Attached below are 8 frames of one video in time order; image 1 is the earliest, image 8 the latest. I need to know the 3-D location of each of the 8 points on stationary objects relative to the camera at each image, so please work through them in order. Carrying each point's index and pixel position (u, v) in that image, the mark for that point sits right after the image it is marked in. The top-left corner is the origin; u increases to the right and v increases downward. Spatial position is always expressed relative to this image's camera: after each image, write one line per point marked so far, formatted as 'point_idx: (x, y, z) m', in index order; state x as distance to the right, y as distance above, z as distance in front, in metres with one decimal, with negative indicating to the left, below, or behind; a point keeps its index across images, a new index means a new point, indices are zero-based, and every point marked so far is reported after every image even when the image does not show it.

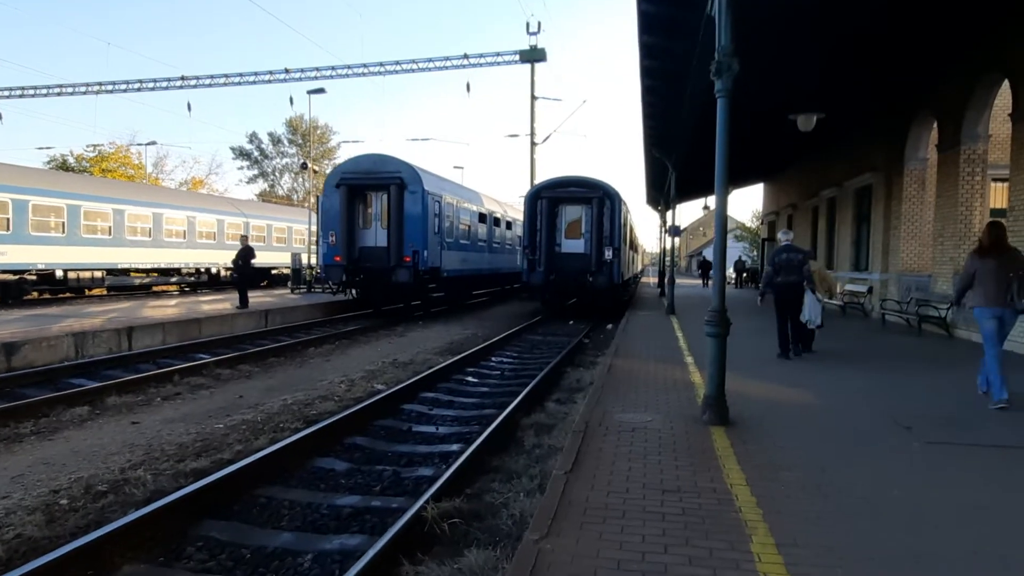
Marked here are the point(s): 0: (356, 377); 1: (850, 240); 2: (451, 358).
0: (-2.0, -1.1, +9.7) m
1: (+7.7, +1.1, +17.4) m
2: (-0.9, -1.1, +11.5) m
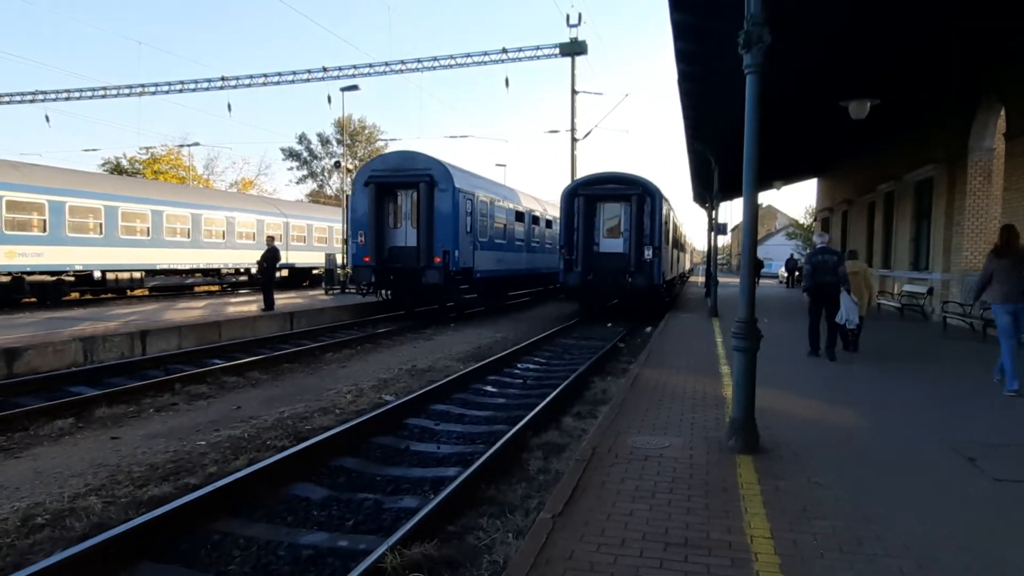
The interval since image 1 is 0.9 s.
0: (-1.8, -1.2, +9.1) m
1: (+8.4, +1.1, +16.1) m
2: (-0.5, -1.1, +10.8) m
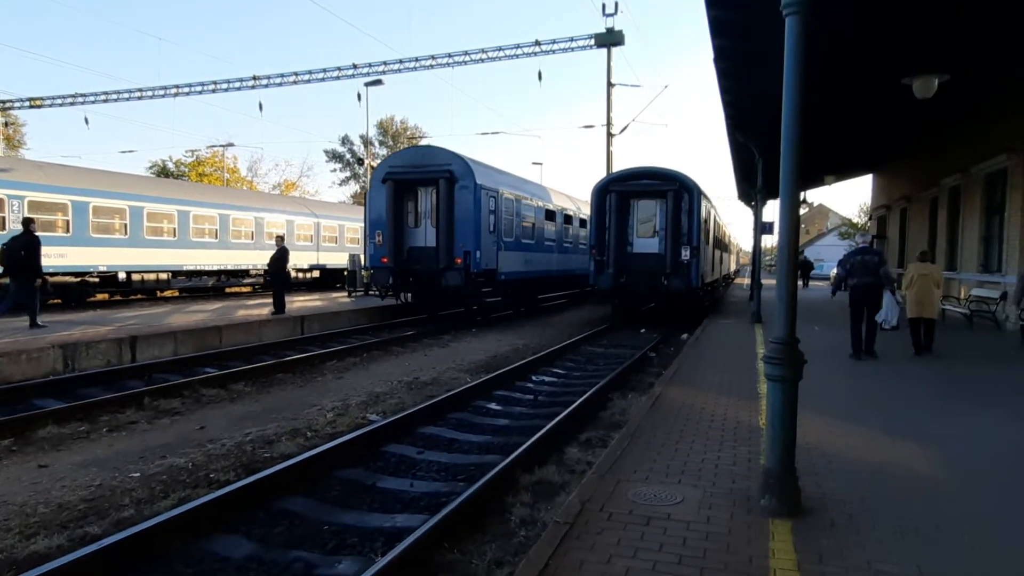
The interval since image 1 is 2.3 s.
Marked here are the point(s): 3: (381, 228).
0: (-1.7, -1.2, +8.1) m
1: (+8.9, +1.0, +14.5) m
2: (-0.4, -1.1, +9.7) m
3: (-2.8, +1.3, +16.3) m
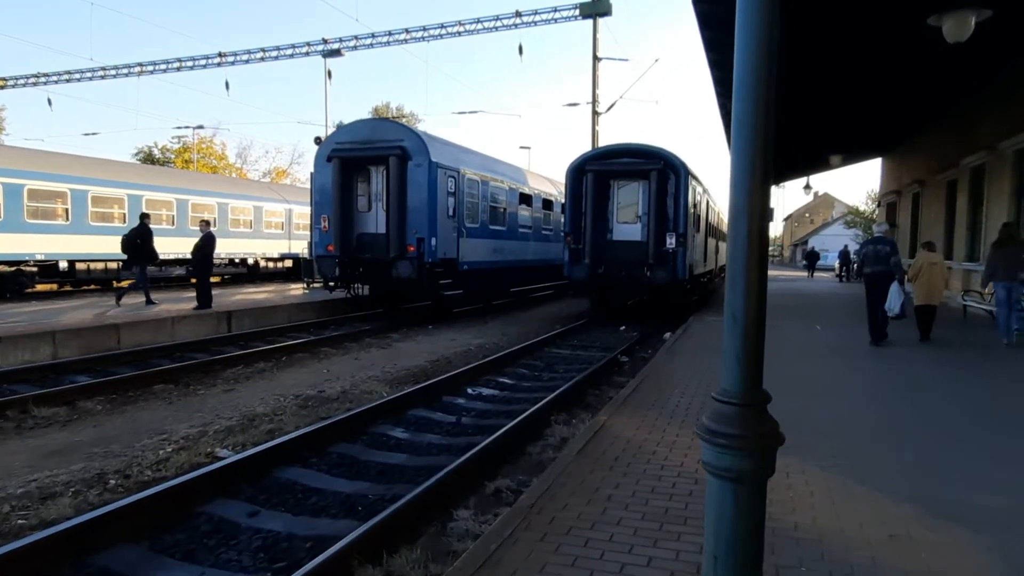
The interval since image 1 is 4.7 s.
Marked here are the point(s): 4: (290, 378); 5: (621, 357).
0: (-2.4, -1.1, +6.3) m
1: (+8.2, +1.1, +12.6) m
2: (-1.1, -1.1, +7.9) m
3: (-3.5, +1.5, +14.4) m
4: (-2.5, -1.0, +8.6) m
5: (+1.5, -0.9, +10.1) m
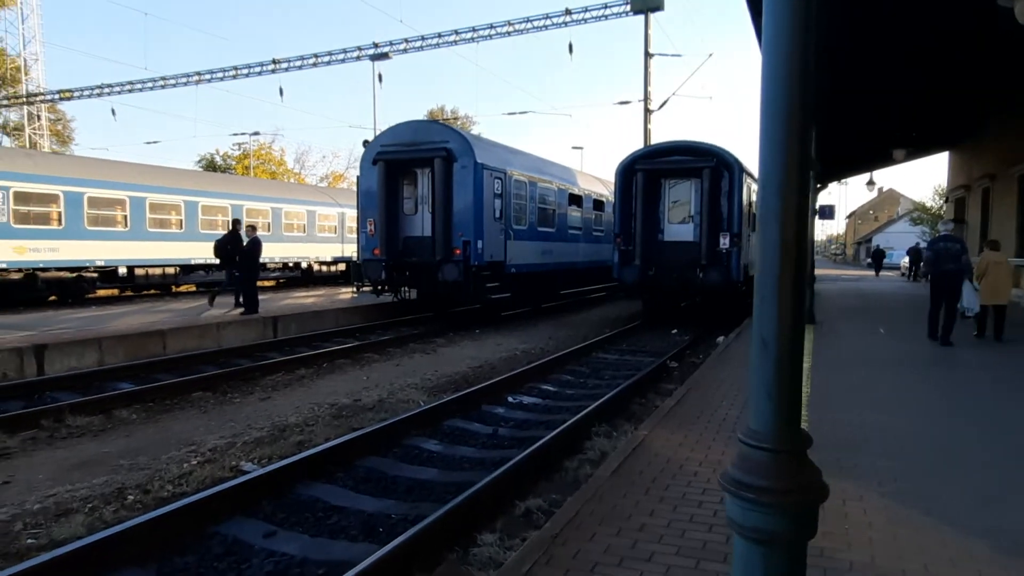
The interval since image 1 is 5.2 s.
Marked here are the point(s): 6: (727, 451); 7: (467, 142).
0: (-2.1, -1.2, +6.1) m
1: (+8.9, +1.1, +11.7) m
2: (-0.7, -1.1, +7.6) m
3: (-2.6, +1.4, +14.3) m
4: (-2.0, -1.1, +8.5) m
5: (+2.0, -1.0, +9.7) m
6: (+1.3, -1.0, +4.6) m
7: (-0.8, +2.6, +13.6) m
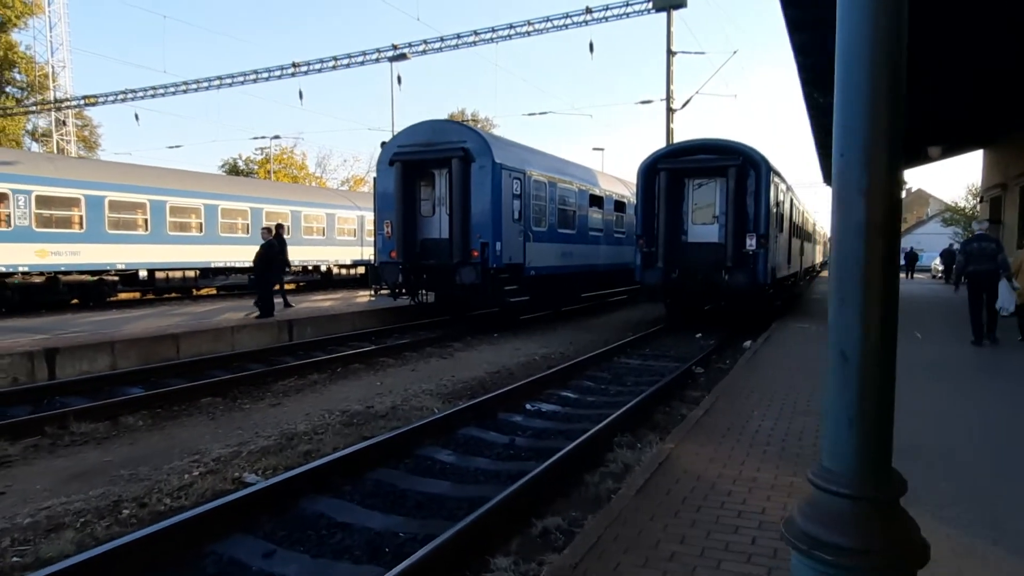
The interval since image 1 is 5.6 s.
0: (-2.0, -1.2, +5.8) m
1: (+9.2, +1.1, +11.1) m
2: (-0.5, -1.1, +7.3) m
3: (-2.3, +1.3, +14.1) m
4: (-1.8, -1.1, +8.2) m
5: (+2.3, -1.0, +9.3) m
6: (+1.4, -1.0, +4.2) m
7: (-0.5, +2.6, +13.4) m
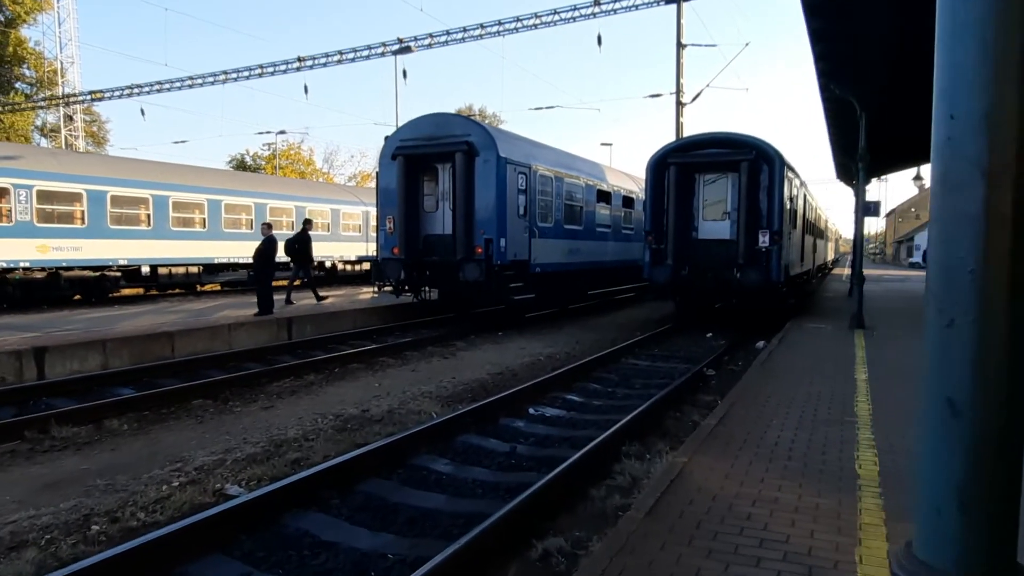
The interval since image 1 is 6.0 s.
0: (-2.0, -1.2, +5.5) m
1: (+9.2, +1.1, +10.7) m
2: (-0.5, -1.1, +7.0) m
3: (-2.2, +1.4, +13.8) m
4: (-1.8, -1.1, +7.9) m
5: (+2.3, -1.0, +9.0) m
6: (+1.4, -1.0, +3.9) m
7: (-0.4, +2.6, +13.0) m
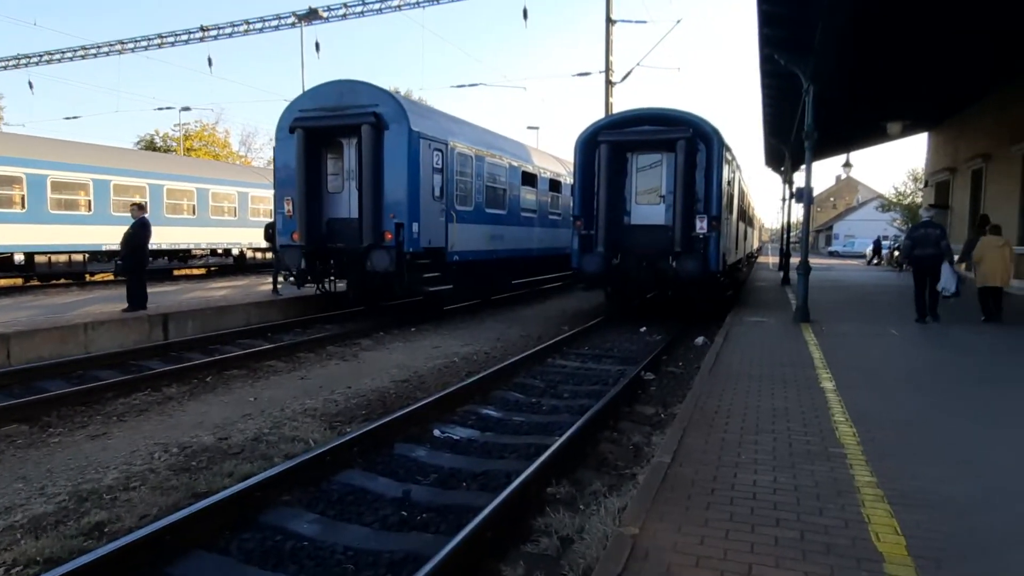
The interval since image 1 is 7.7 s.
0: (-2.6, -1.2, +4.0) m
1: (+8.1, +1.2, +10.1) m
2: (-1.2, -1.1, +5.6) m
3: (-3.5, +1.5, +12.1) m
4: (-2.6, -1.0, +6.4) m
5: (+1.4, -0.9, +7.8) m
6: (+0.9, -1.0, +2.7) m
7: (-1.7, +2.8, +11.5) m
